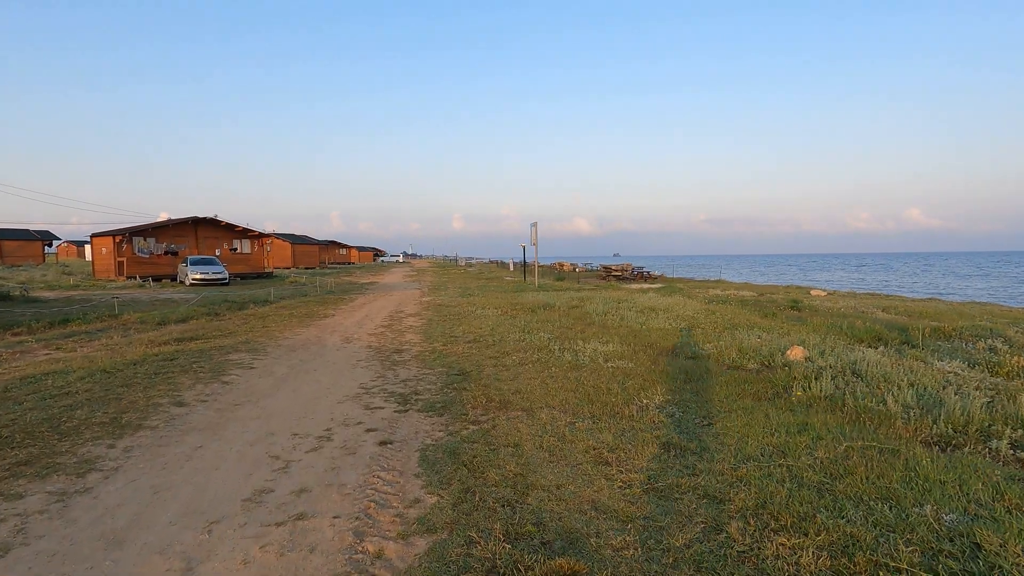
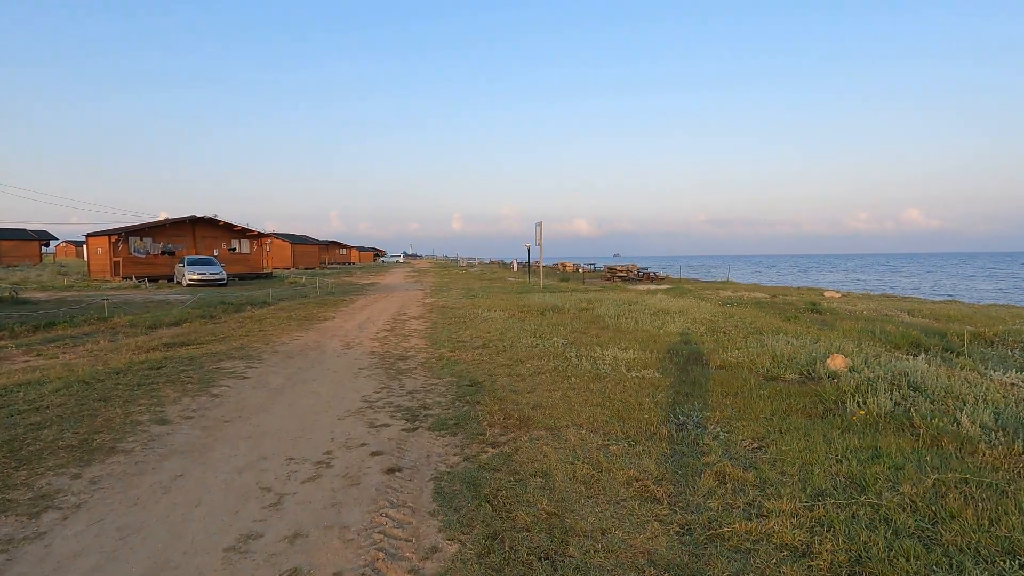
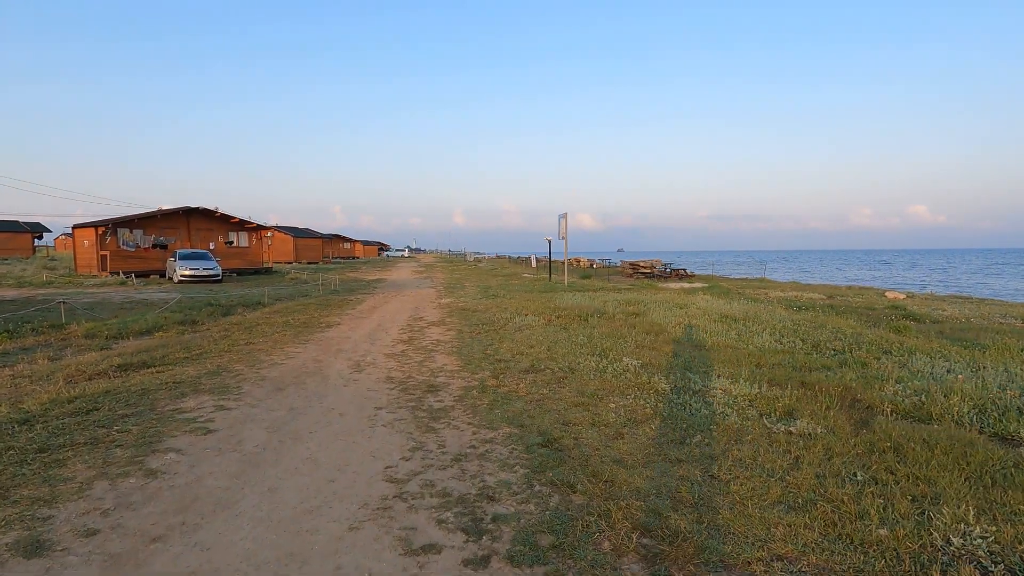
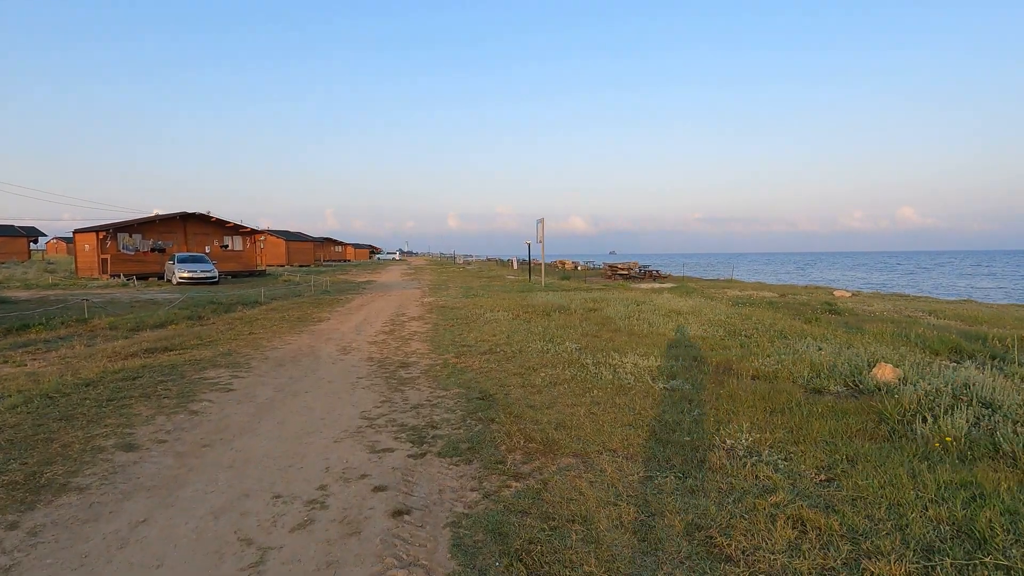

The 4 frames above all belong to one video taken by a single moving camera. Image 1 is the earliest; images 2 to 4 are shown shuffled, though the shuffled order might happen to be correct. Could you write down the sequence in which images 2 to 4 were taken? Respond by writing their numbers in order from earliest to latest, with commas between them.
2, 4, 3
